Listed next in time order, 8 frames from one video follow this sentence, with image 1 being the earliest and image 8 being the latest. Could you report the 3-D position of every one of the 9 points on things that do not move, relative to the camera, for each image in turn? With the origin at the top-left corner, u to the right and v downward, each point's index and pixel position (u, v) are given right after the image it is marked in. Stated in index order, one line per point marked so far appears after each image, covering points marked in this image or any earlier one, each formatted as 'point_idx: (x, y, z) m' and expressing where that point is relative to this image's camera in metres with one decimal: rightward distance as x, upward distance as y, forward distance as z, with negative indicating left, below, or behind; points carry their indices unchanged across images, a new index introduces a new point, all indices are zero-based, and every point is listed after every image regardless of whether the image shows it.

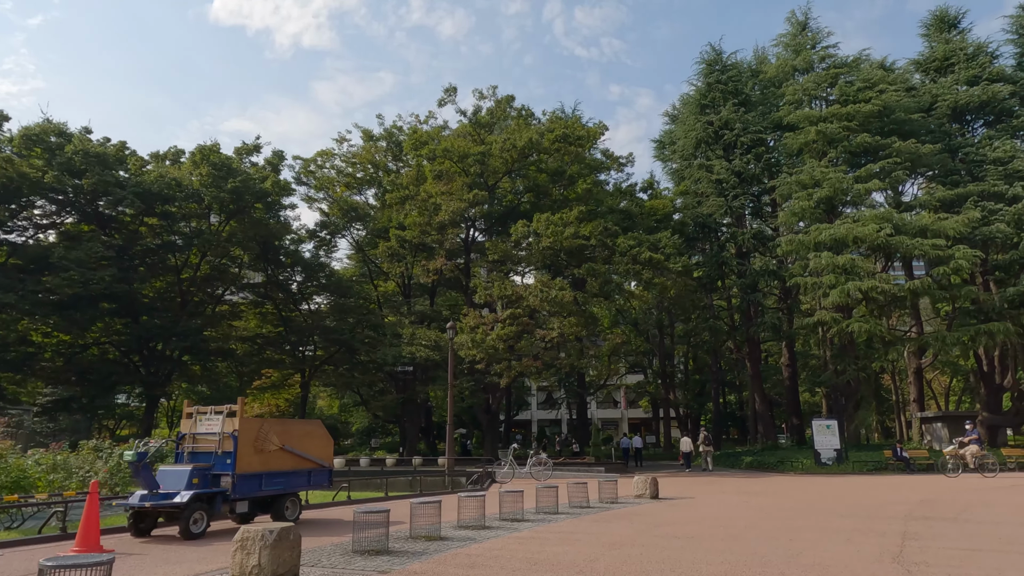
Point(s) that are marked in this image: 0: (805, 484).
0: (+7.0, -4.6, +15.6) m
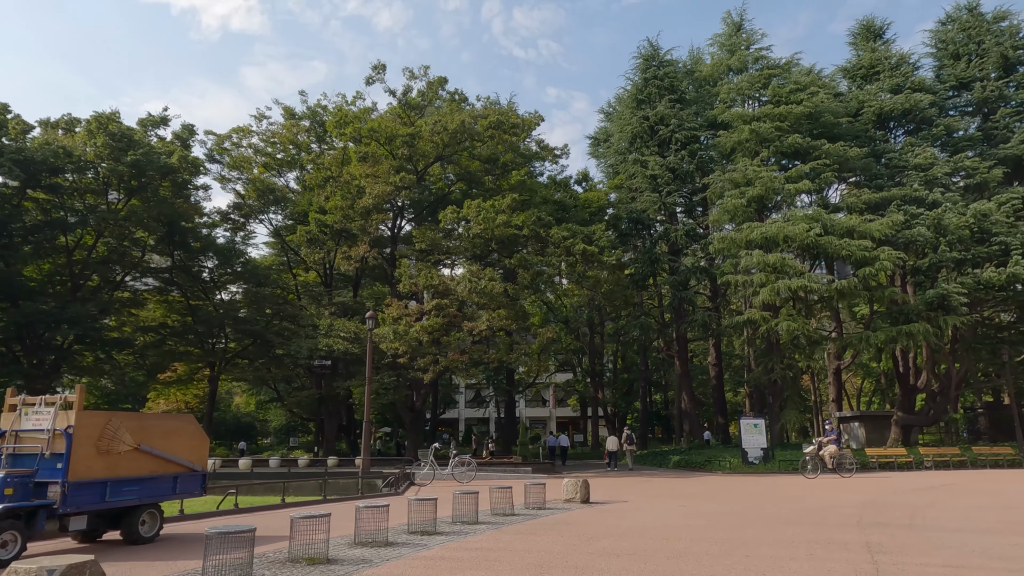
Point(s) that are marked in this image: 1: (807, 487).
0: (+5.2, -4.5, +15.0) m
1: (+6.2, -4.1, +13.8) m
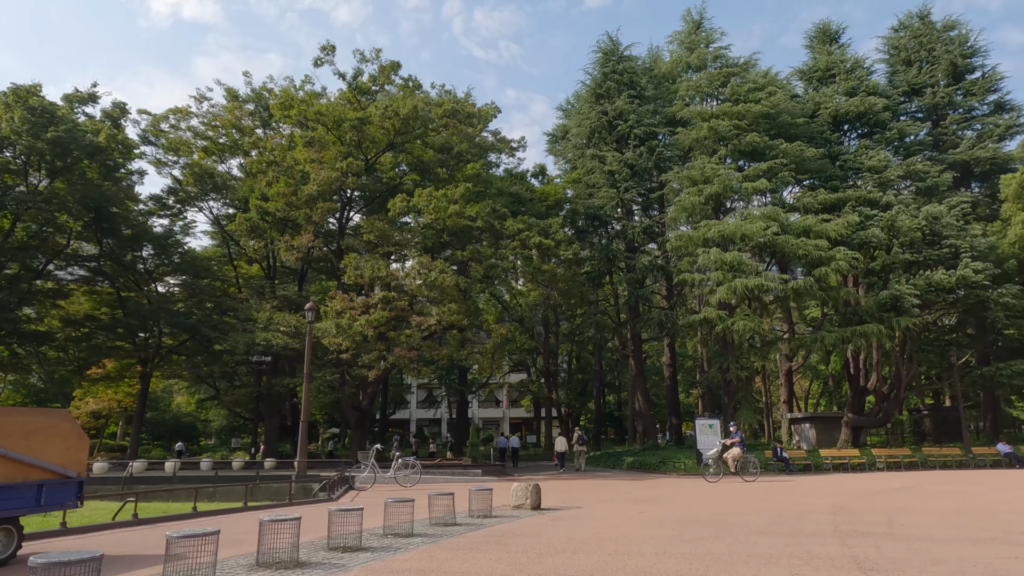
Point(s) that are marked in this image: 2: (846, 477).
0: (+4.0, -4.3, +14.4) m
1: (+5.1, -4.0, +13.2) m
2: (+8.3, -4.8, +16.5) m
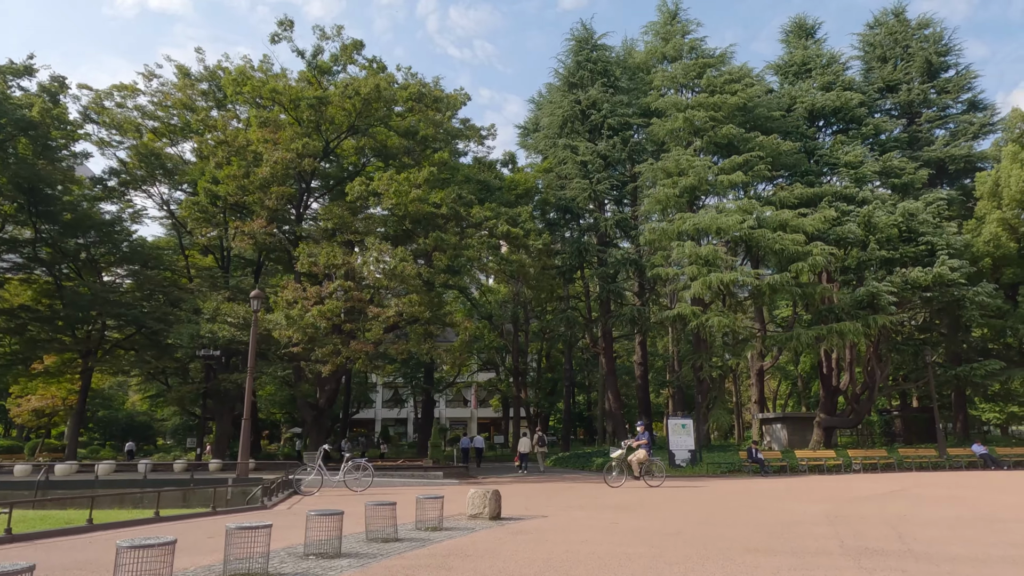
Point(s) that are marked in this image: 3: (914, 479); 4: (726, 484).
0: (+3.3, -4.1, +13.4) m
1: (+4.4, -3.8, +12.3) m
2: (+7.4, -4.6, +15.6) m
3: (+8.9, -4.3, +14.8) m
4: (+4.9, -4.6, +15.3) m
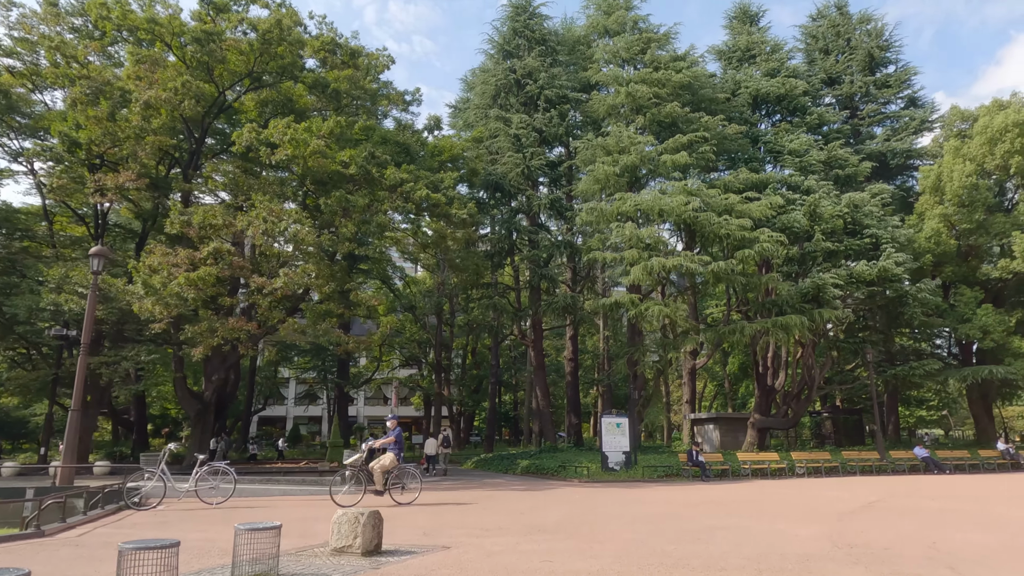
0: (+1.7, -3.6, +10.9) m
1: (+2.9, -3.3, +10.0) m
2: (+5.5, -4.1, +13.6) m
3: (+7.2, -3.9, +13.0) m
4: (+3.1, -4.1, +13.0) m
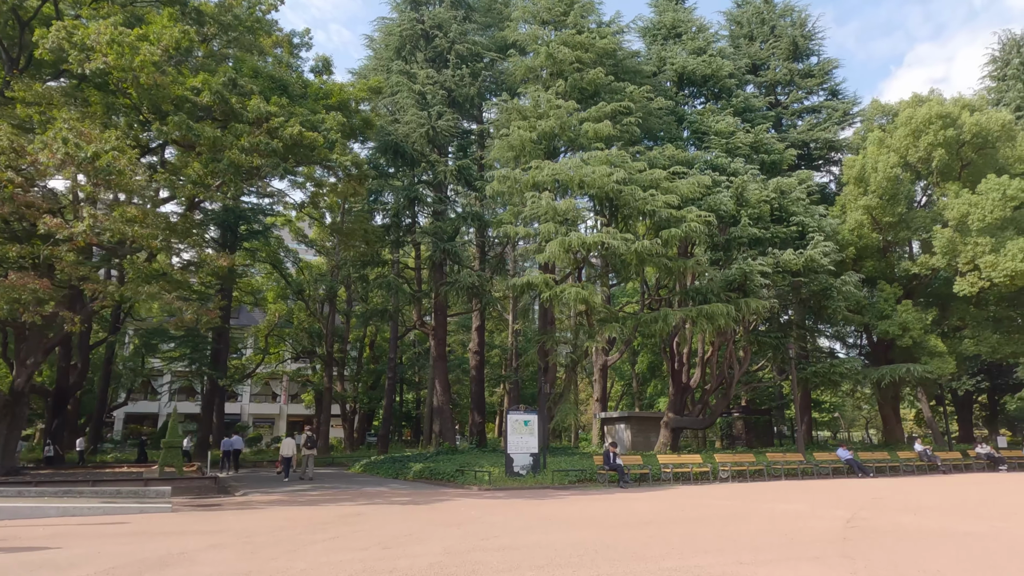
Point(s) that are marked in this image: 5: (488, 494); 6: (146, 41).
0: (+0.1, -2.9, +8.1) m
1: (+1.5, -2.7, +7.3) m
2: (+3.5, -3.6, +11.3) m
3: (+5.3, -3.4, +10.8) m
4: (+1.2, -3.4, +10.3) m
5: (-0.5, -4.3, +13.8) m
6: (-7.3, +5.0, +13.3) m
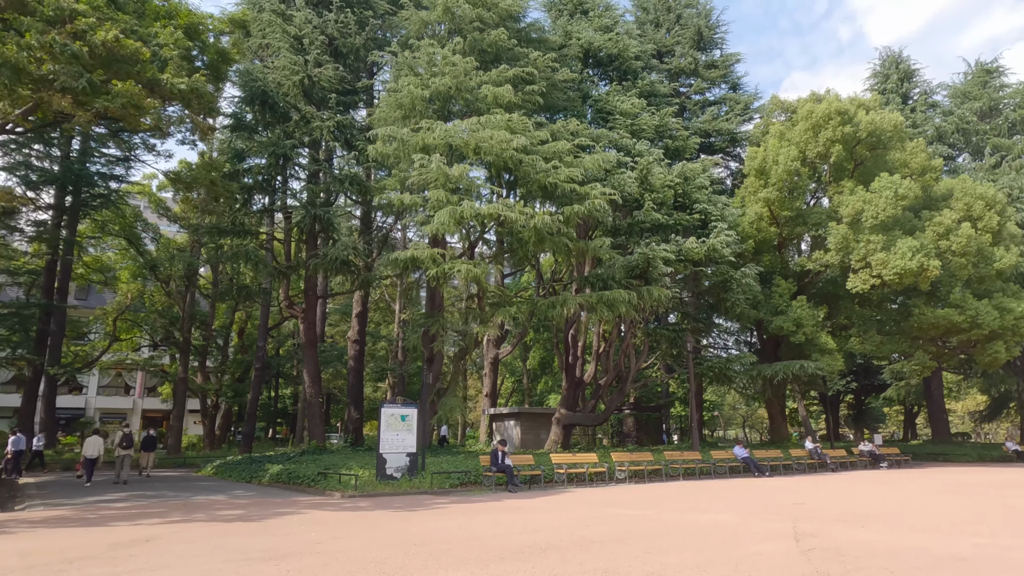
0: (-1.2, -2.3, +5.7) m
1: (+0.3, -2.1, +5.2) m
2: (+1.7, -3.1, +9.4) m
3: (+3.4, -3.0, +9.3) m
4: (-0.5, -2.9, +8.1) m
5: (-2.8, -3.7, +11.3) m
6: (-9.1, +5.8, +9.8) m
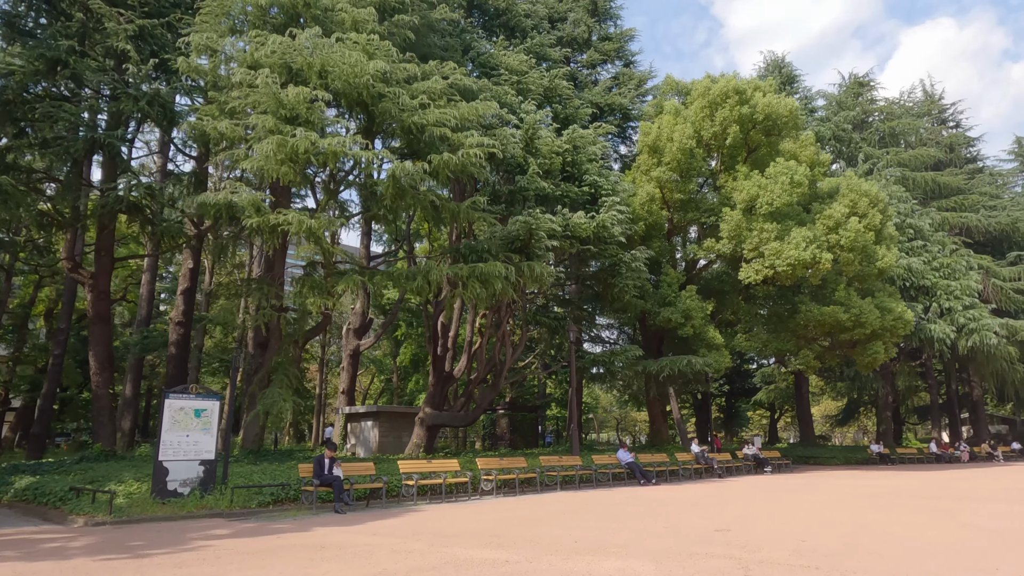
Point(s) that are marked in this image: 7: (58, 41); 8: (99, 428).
0: (-2.4, -1.5, +2.1) m
1: (-0.8, -1.4, +1.8) m
2: (-0.2, -2.4, +6.2) m
3: (+1.5, -2.4, +6.4) m
4: (-2.1, -2.1, +4.6) m
5: (-4.9, -2.8, +7.3) m
6: (-10.5, +7.0, +4.7) m
7: (-10.0, +5.4, +14.6) m
8: (-10.7, -3.7, +17.6) m
